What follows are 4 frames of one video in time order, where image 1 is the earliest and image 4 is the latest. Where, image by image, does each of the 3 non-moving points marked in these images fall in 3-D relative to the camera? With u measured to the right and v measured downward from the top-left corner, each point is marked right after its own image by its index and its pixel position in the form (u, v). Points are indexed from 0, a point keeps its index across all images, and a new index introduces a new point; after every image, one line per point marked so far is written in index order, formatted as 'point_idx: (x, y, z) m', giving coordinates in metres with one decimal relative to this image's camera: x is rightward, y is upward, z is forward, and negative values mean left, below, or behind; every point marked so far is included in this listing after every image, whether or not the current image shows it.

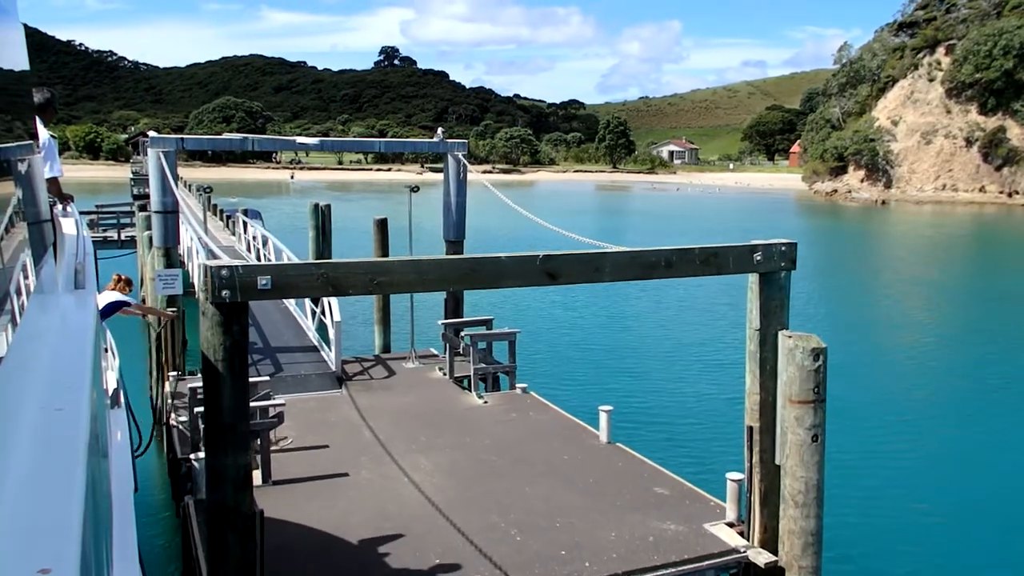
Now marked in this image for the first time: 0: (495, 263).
0: (-0.1, +0.2, +5.5) m
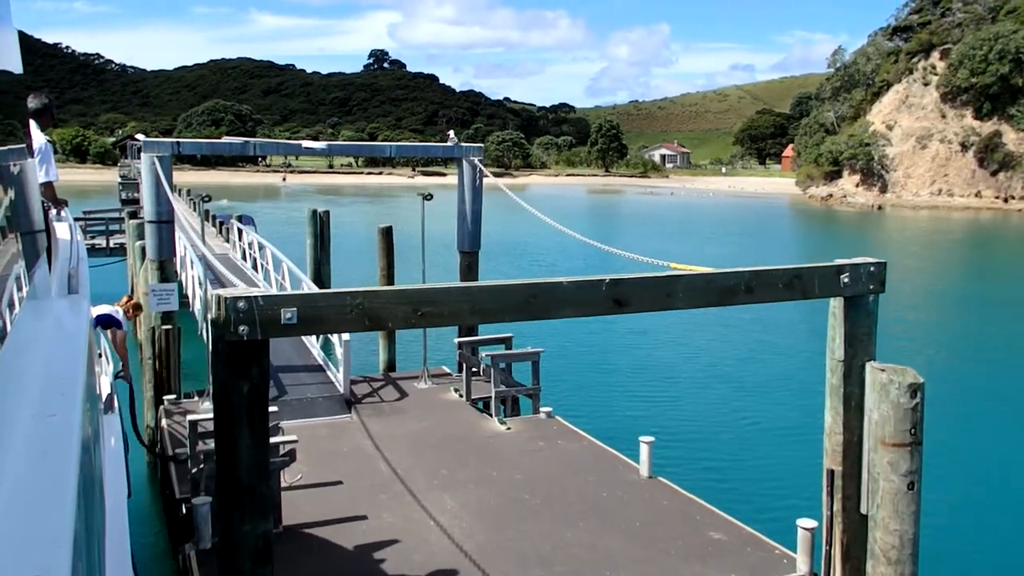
0: (+0.2, 0.0, +4.7) m
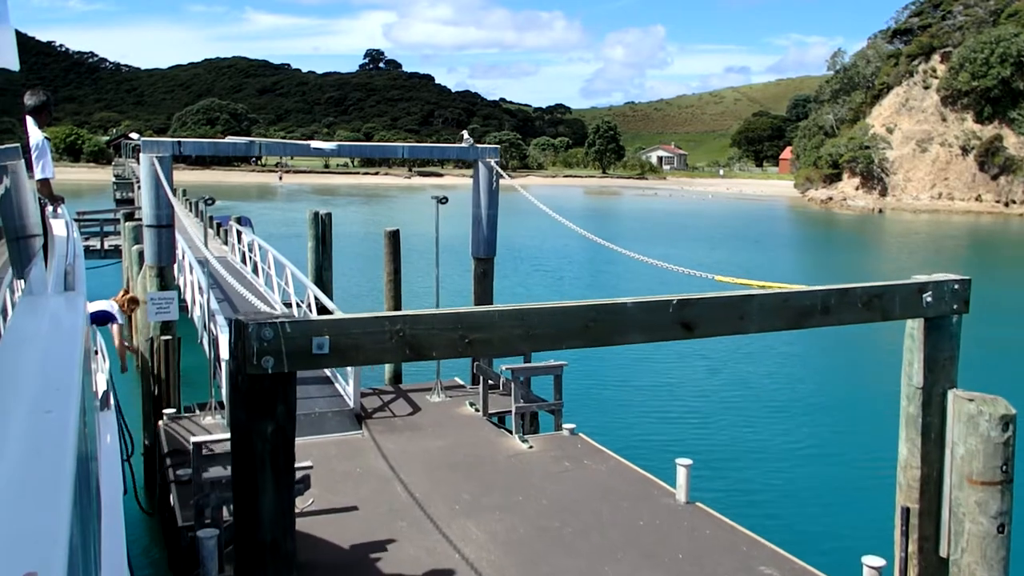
0: (+0.5, -0.1, +4.1) m
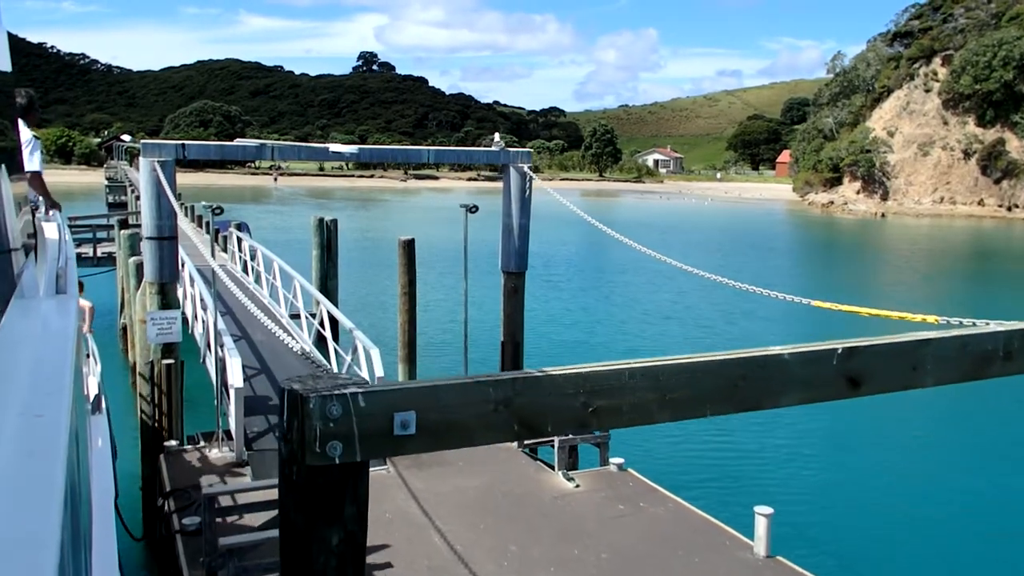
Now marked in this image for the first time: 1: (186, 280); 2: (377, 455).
0: (+0.9, -0.3, +3.2) m
1: (-4.5, +0.1, +12.3) m
2: (-0.4, -0.5, +2.6) m
